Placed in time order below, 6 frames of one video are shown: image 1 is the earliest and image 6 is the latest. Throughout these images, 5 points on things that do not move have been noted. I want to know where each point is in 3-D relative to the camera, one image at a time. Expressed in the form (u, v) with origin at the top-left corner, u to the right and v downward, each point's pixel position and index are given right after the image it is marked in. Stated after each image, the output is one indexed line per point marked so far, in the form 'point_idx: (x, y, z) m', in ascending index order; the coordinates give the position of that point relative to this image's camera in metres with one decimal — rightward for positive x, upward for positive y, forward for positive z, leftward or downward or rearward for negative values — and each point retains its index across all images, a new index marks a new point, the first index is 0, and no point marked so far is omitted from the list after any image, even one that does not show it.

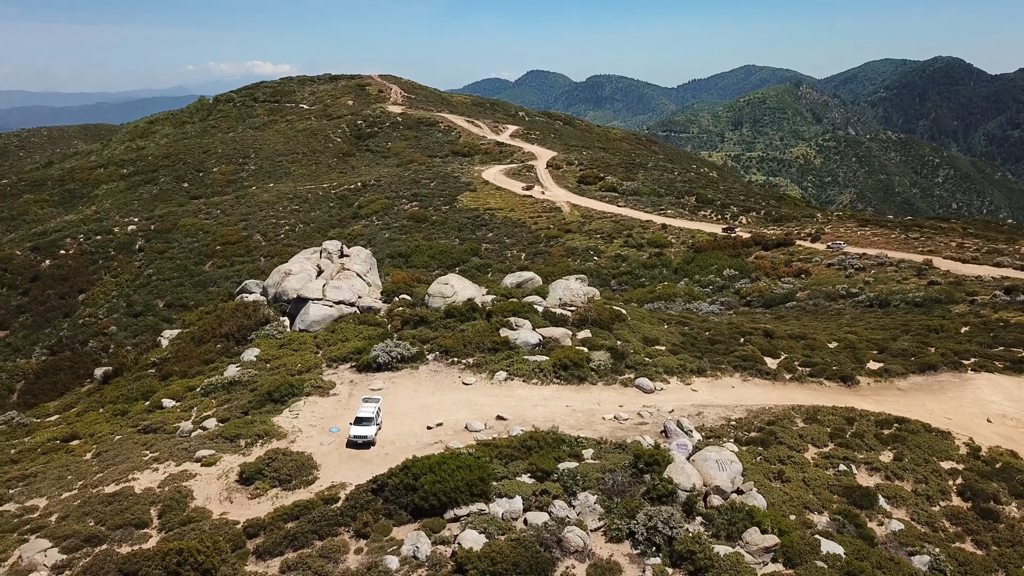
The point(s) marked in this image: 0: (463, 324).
0: (-0.8, -0.6, +13.7) m
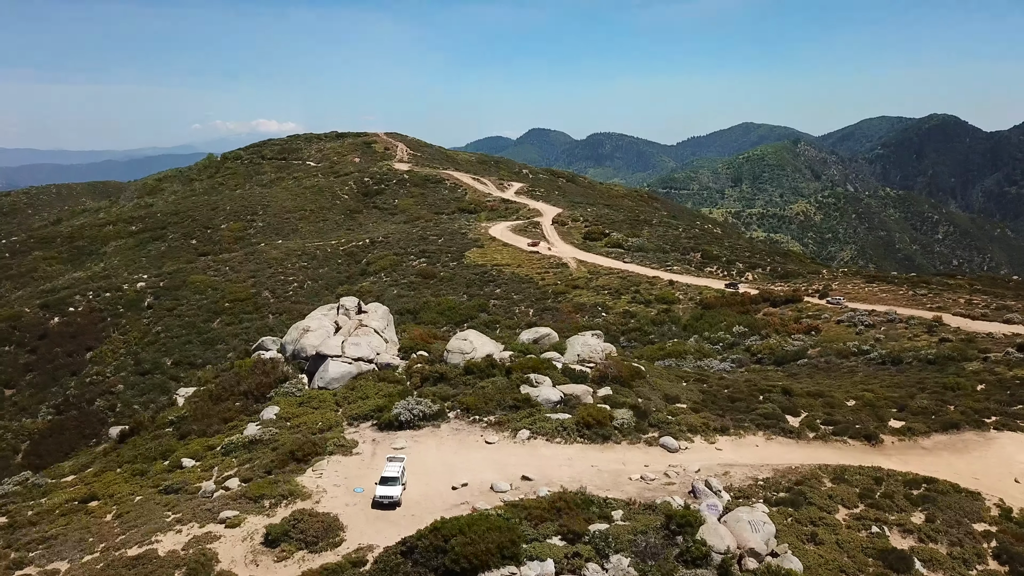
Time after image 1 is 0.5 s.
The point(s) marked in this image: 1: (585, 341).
0: (-0.5, -1.6, +13.7) m
1: (+1.5, -1.1, +15.9) m
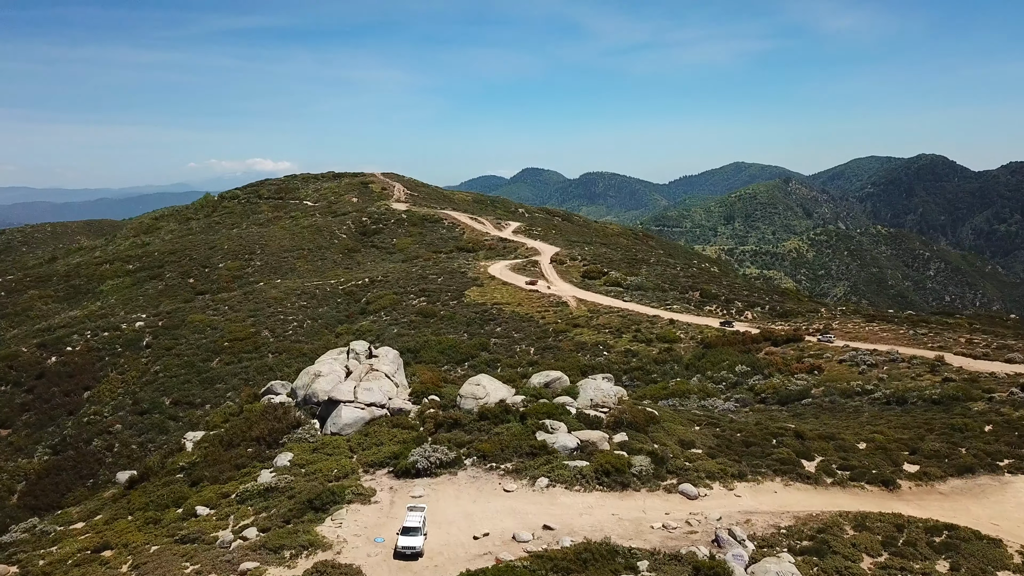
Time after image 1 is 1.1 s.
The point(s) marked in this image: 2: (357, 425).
0: (-0.2, -2.4, +13.6) m
1: (+1.7, -2.0, +15.9) m
2: (-2.8, -2.5, +14.4) m
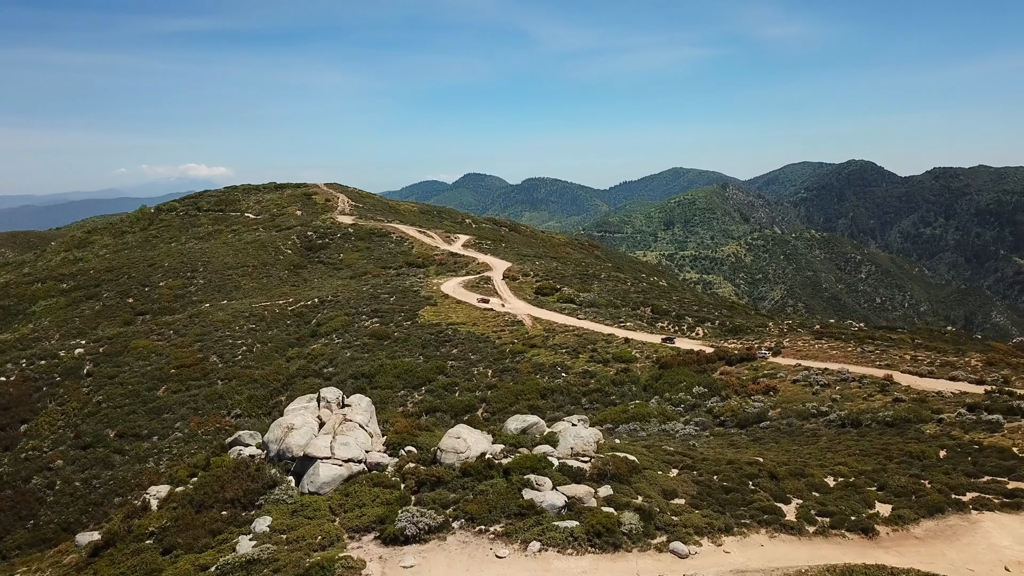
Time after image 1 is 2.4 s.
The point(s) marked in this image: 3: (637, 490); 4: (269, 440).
0: (-0.5, -3.3, +13.5) m
1: (+1.3, -2.9, +15.9) m
2: (-3.1, -3.4, +14.0) m
3: (+2.1, -3.4, +13.7) m
4: (-4.8, -3.0, +15.8) m
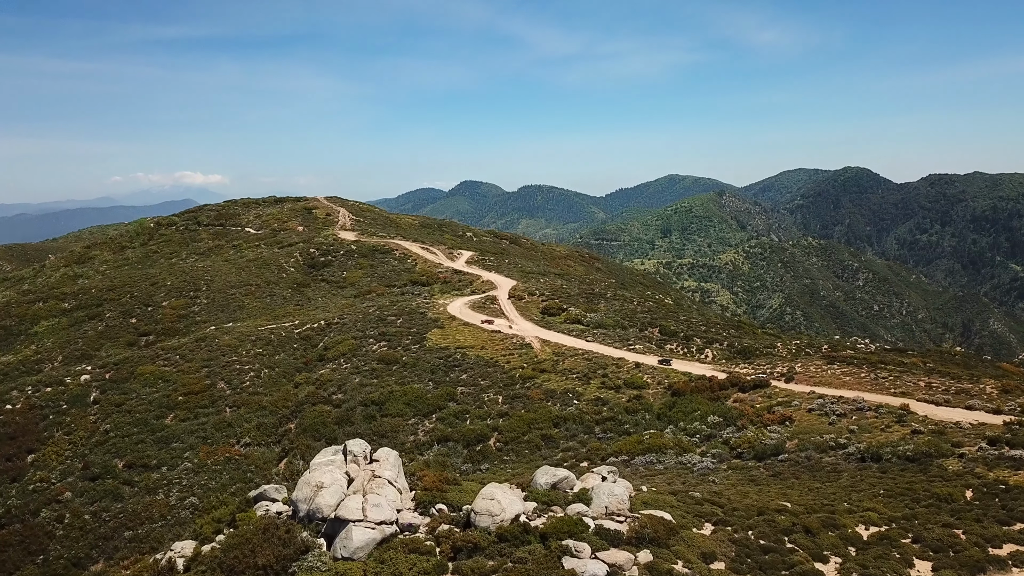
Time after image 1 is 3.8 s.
0: (+0.1, -4.3, +13.3) m
1: (+1.9, -3.9, +15.7) m
2: (-2.5, -4.5, +13.8) m
3: (+2.8, -4.5, +13.5) m
4: (-4.2, -4.1, +15.5) m
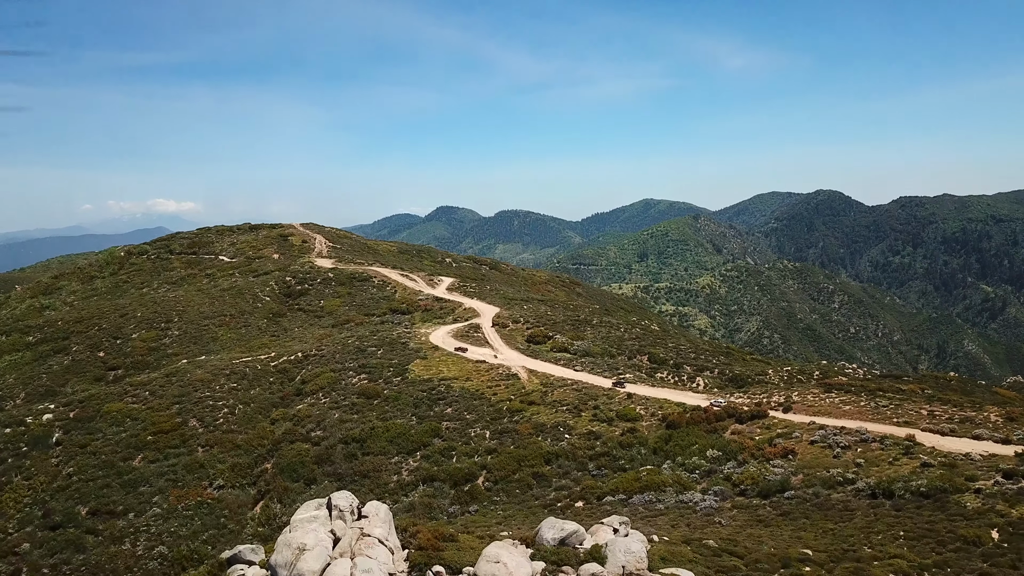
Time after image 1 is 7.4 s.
0: (+0.3, -4.9, +11.7) m
1: (+2.0, -4.5, +14.2) m
2: (-2.3, -5.1, +12.1) m
3: (+2.9, -5.0, +12.0) m
4: (-4.1, -4.7, +13.9) m
